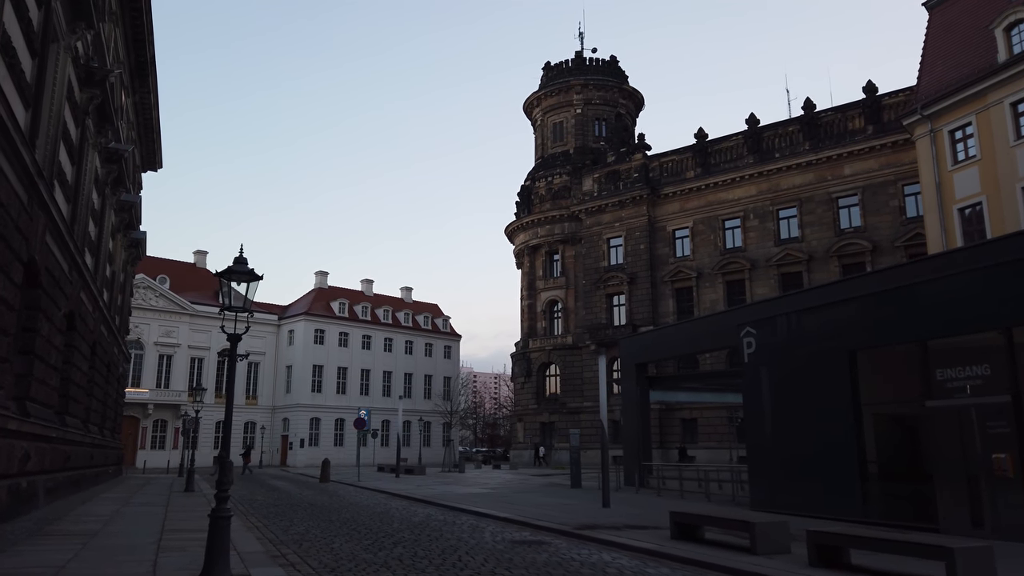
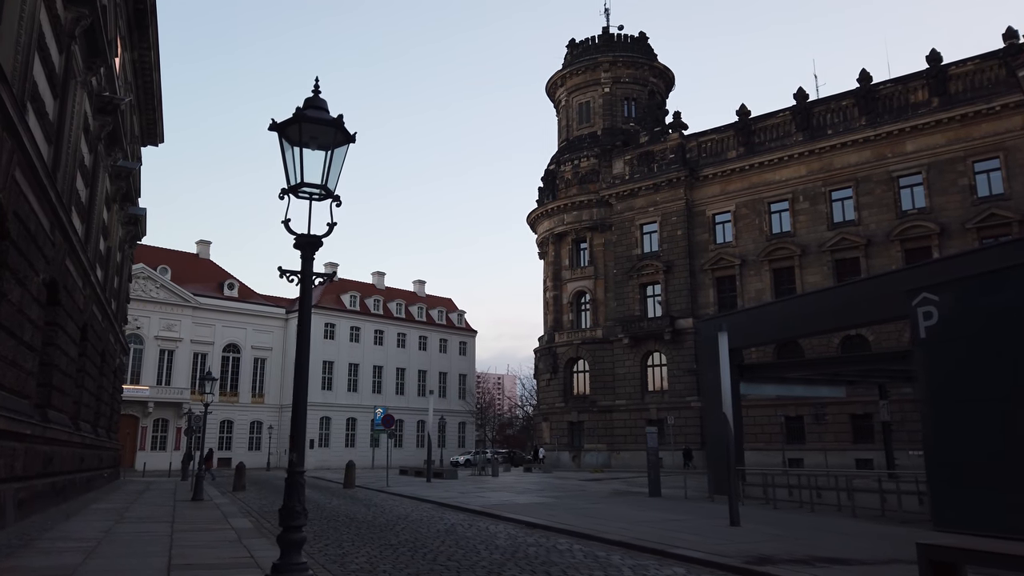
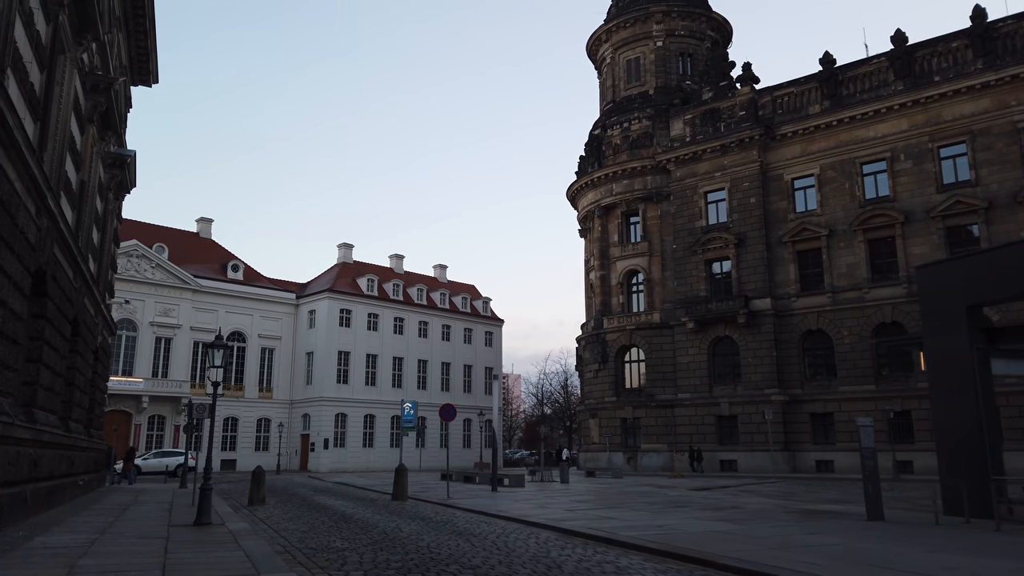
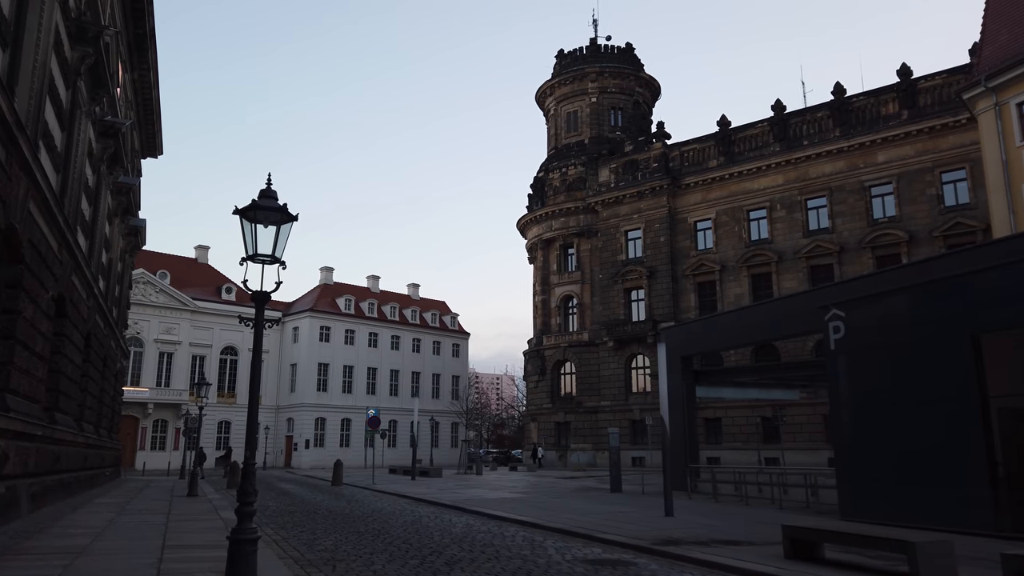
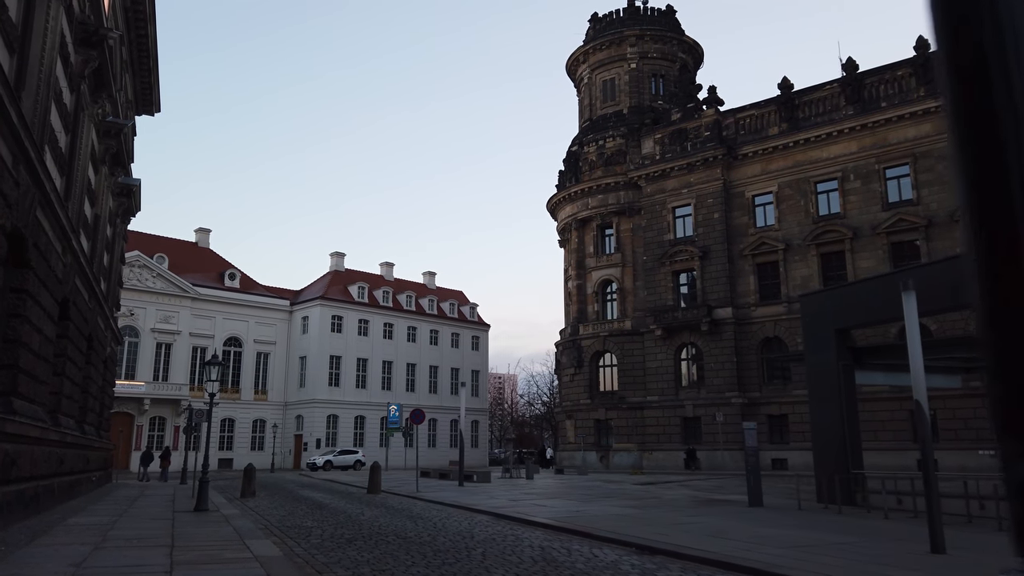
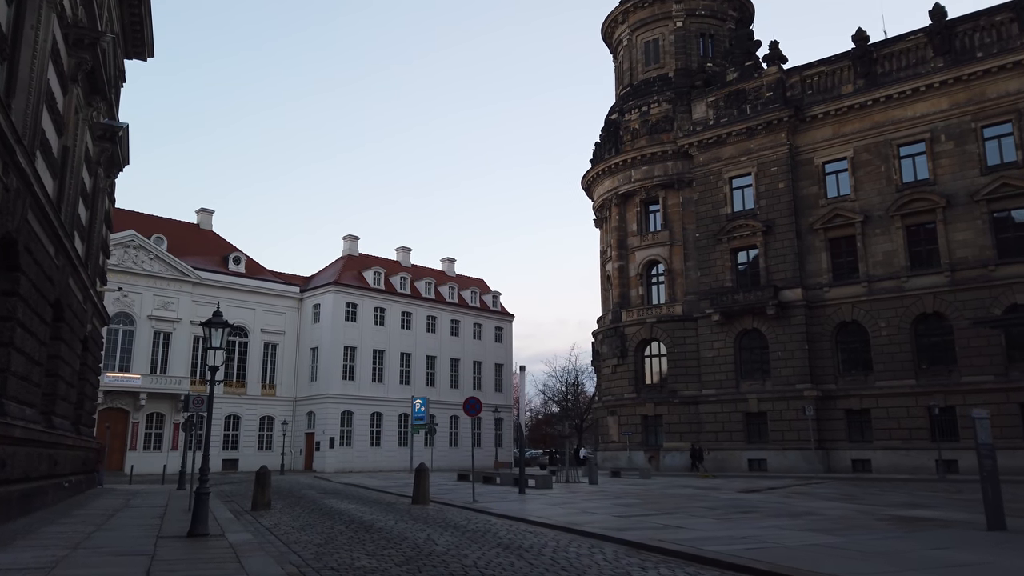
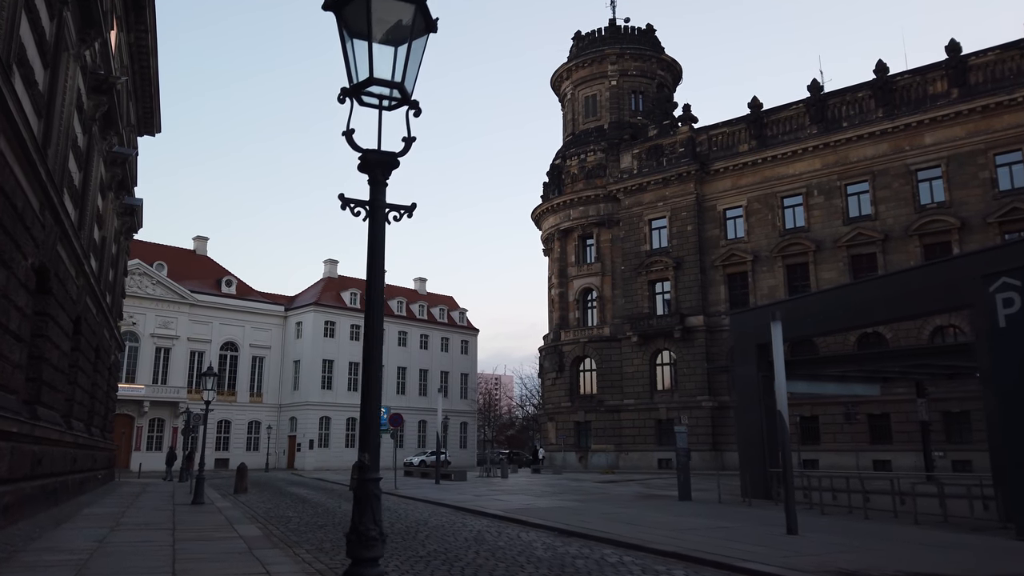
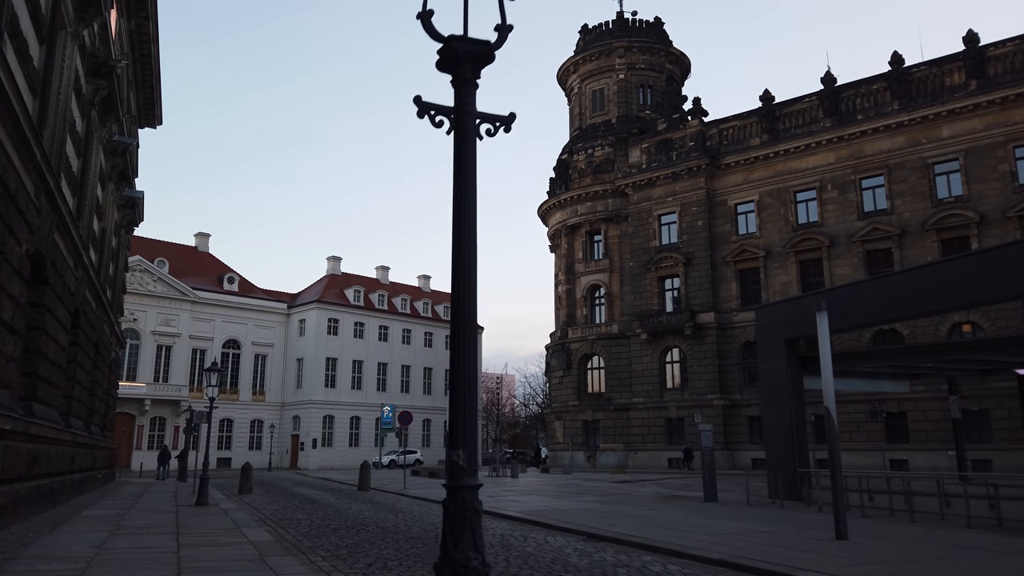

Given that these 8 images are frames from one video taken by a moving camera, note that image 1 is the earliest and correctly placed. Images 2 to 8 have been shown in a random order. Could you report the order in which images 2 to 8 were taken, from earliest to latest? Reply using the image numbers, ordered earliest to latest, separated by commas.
4, 2, 7, 8, 5, 3, 6
